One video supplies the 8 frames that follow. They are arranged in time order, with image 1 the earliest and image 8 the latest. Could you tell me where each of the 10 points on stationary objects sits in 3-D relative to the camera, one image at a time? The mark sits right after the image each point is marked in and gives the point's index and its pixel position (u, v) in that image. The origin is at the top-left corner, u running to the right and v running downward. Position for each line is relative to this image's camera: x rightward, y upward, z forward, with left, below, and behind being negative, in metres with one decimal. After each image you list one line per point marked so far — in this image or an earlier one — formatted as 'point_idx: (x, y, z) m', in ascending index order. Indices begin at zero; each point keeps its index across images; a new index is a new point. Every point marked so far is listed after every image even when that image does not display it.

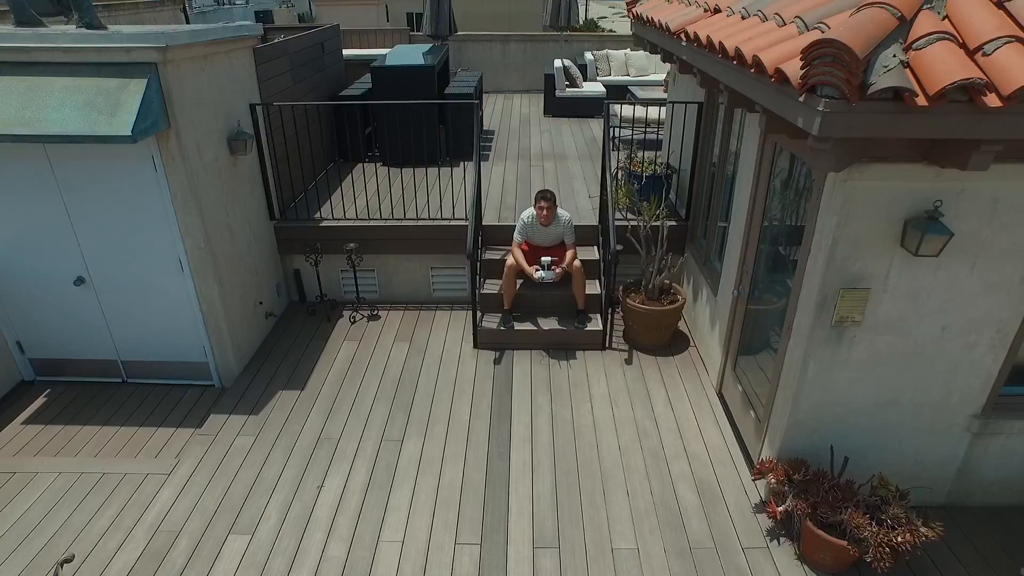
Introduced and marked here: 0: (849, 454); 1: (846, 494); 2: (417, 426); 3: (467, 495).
0: (+1.6, -0.8, +2.6) m
1: (+1.5, -0.9, +2.5) m
2: (-0.6, -0.8, +3.3) m
3: (-0.2, -1.1, +2.9) m
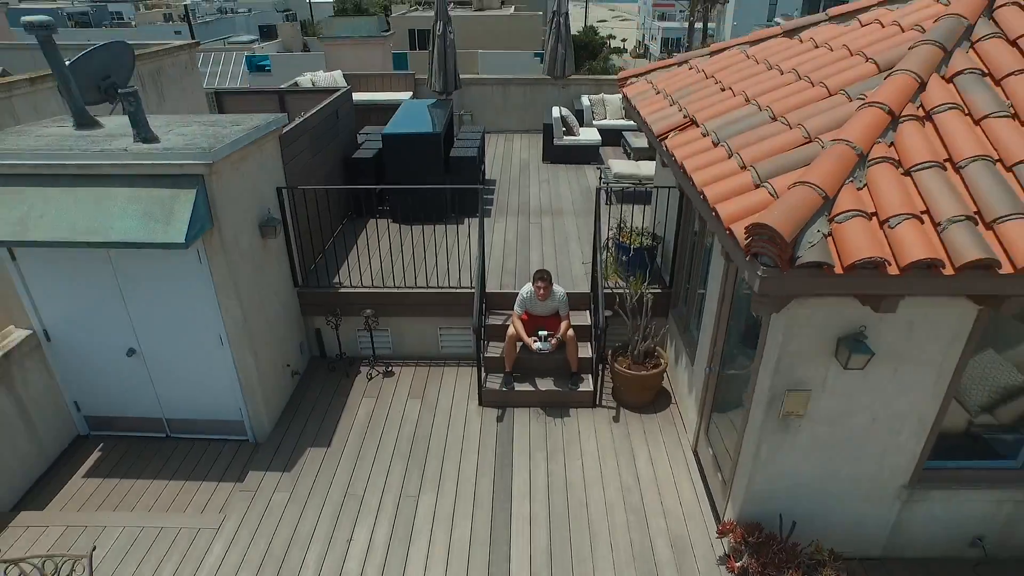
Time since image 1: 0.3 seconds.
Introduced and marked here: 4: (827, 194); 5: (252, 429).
0: (+1.6, -1.3, +3.1) m
1: (+1.5, -1.4, +2.9) m
2: (-0.5, -1.3, +3.8) m
3: (-0.2, -1.6, +3.3) m
4: (+1.3, +0.4, +2.3) m
5: (-2.0, -1.0, +4.1) m
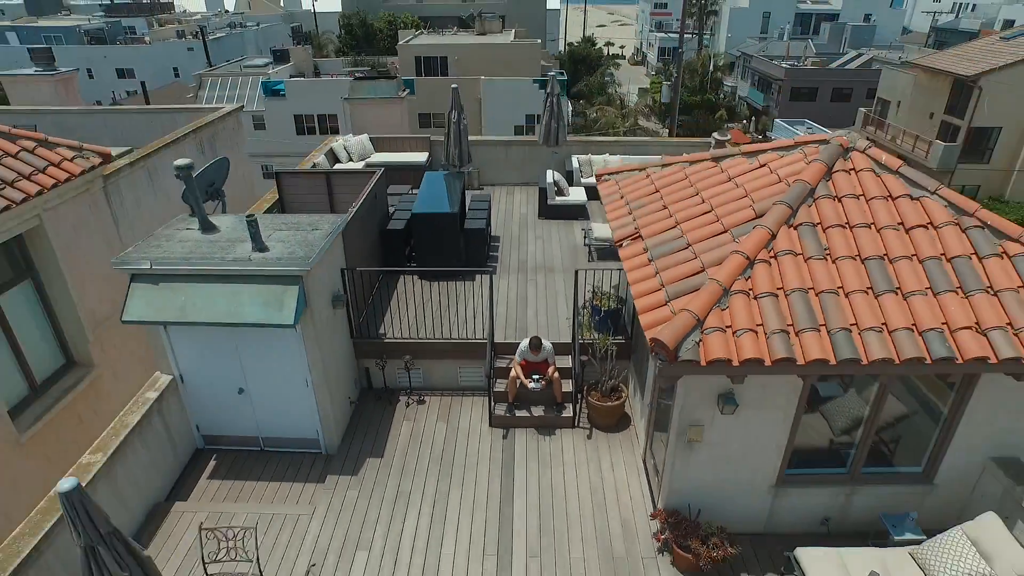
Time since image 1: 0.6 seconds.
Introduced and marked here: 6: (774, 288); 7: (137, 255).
0: (+1.6, -1.9, +4.7) m
1: (+1.5, -2.0, +4.6) m
2: (-0.5, -1.9, +5.4) m
3: (-0.2, -2.2, +5.0) m
4: (+1.3, -0.2, +3.9) m
5: (-2.0, -1.6, +5.7) m
6: (+2.0, +0.1, +4.1) m
7: (-3.5, +0.3, +5.2) m
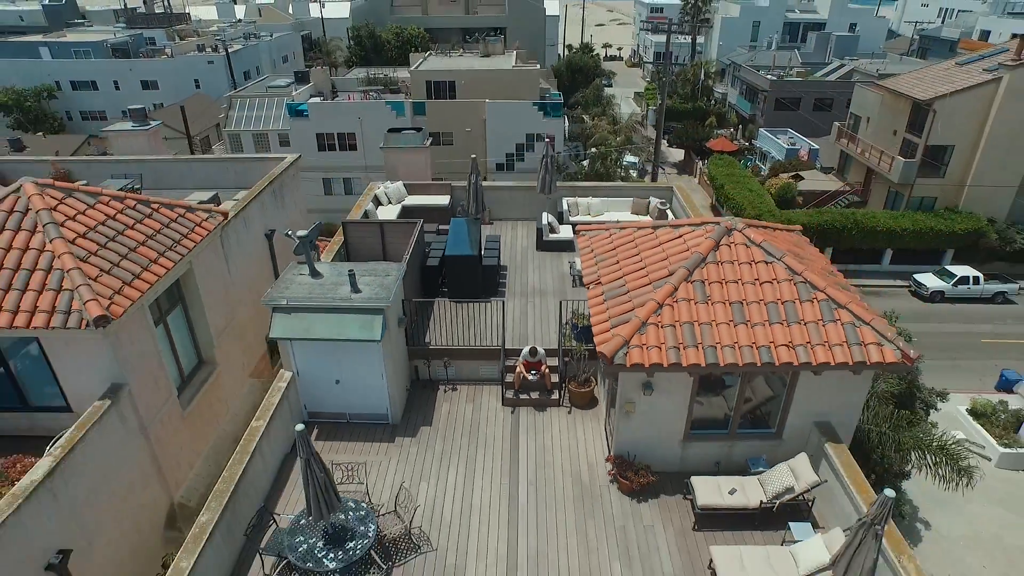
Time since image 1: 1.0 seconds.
0: (+1.7, -2.3, +7.5) m
1: (+1.6, -2.4, +7.4) m
2: (-0.4, -2.3, +8.2) m
3: (-0.1, -2.6, +7.8) m
4: (+1.4, -0.6, +6.7) m
5: (-1.9, -2.0, +8.5) m
6: (+2.1, -0.3, +6.9) m
7: (-3.4, -0.1, +8.0) m
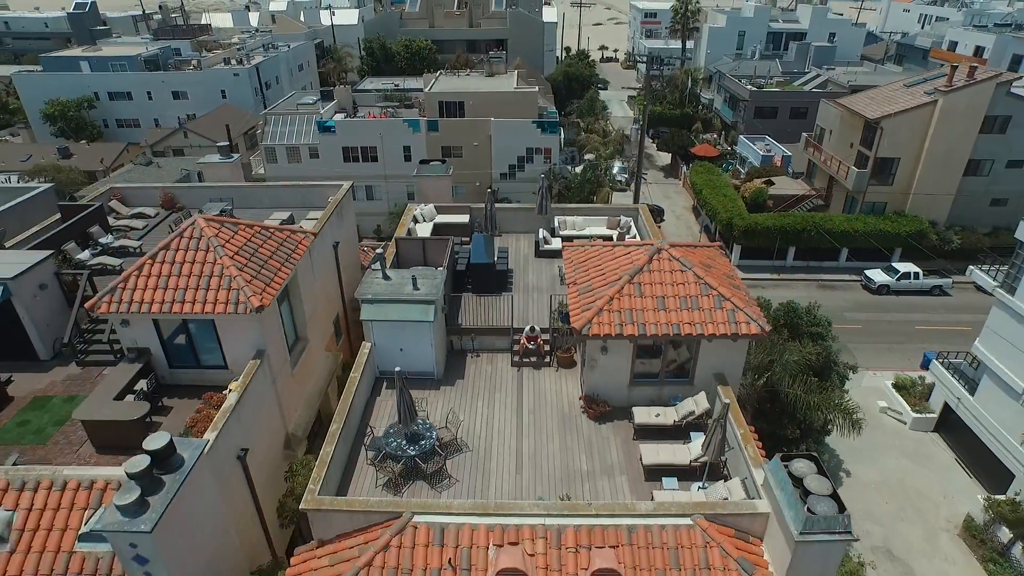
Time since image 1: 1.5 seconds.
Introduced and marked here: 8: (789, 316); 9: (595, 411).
0: (+1.9, -2.3, +11.7) m
1: (+1.8, -2.4, +11.5) m
2: (-0.3, -2.3, +12.4) m
3: (0.0, -2.5, +11.9) m
4: (+1.6, -0.6, +10.8) m
5: (-1.7, -2.0, +12.7) m
6: (+2.2, -0.3, +11.0) m
7: (-3.3, -0.1, +12.1) m
8: (+9.7, -1.0, +19.1) m
9: (+1.7, -2.5, +11.4) m
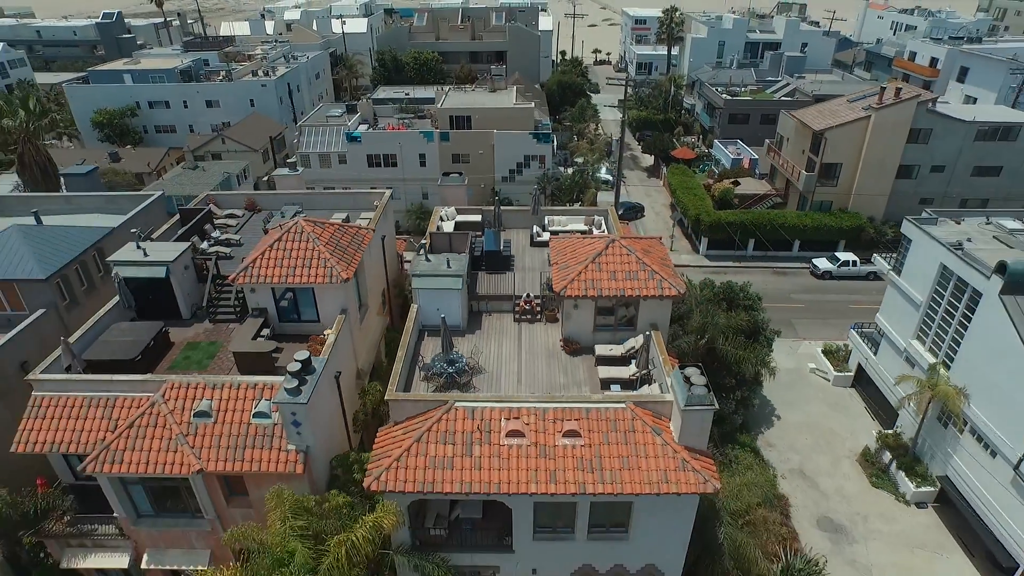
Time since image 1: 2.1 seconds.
0: (+1.9, -1.6, +17.2) m
1: (+1.8, -1.7, +17.1) m
2: (-0.2, -1.6, +18.0) m
3: (+0.1, -1.9, +17.5) m
4: (+1.6, +0.1, +16.4) m
5: (-1.7, -1.3, +18.2) m
6: (+2.3, +0.3, +16.6) m
7: (-3.2, +0.6, +17.6) m
8: (+9.8, -0.2, +24.7) m
9: (+1.8, -1.8, +17.0) m
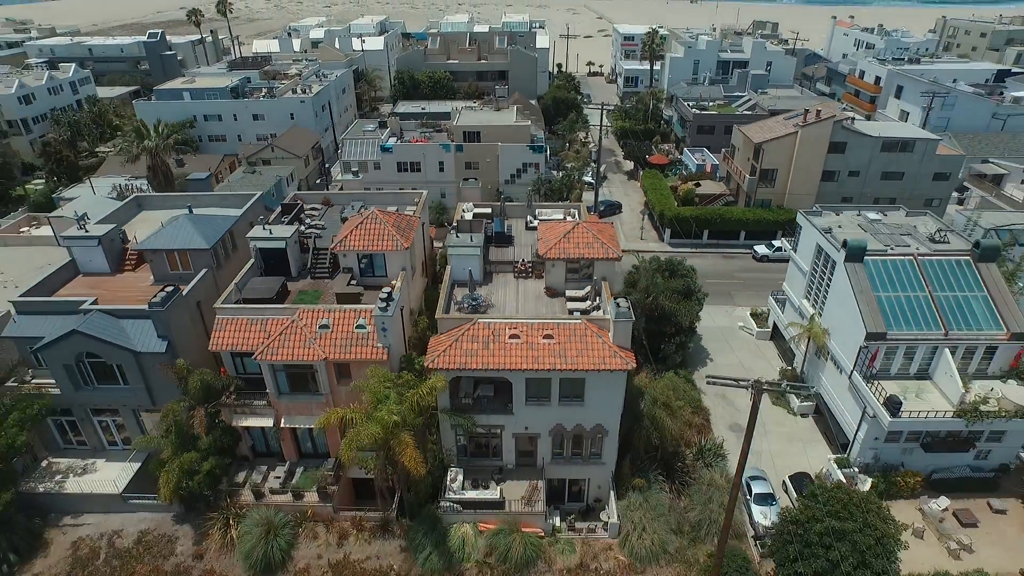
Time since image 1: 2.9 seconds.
0: (+2.0, 0.0, +26.4) m
1: (+1.8, -0.1, +26.3) m
2: (-0.2, 0.0, +27.1) m
3: (+0.1, -0.3, +26.7) m
4: (+1.7, +1.7, +25.5) m
5: (-1.6, +0.3, +27.4) m
6: (+2.3, +1.9, +25.7) m
7: (-3.2, +2.2, +26.8) m
8: (+9.8, +1.4, +33.8) m
9: (+1.8, -0.2, +26.1) m
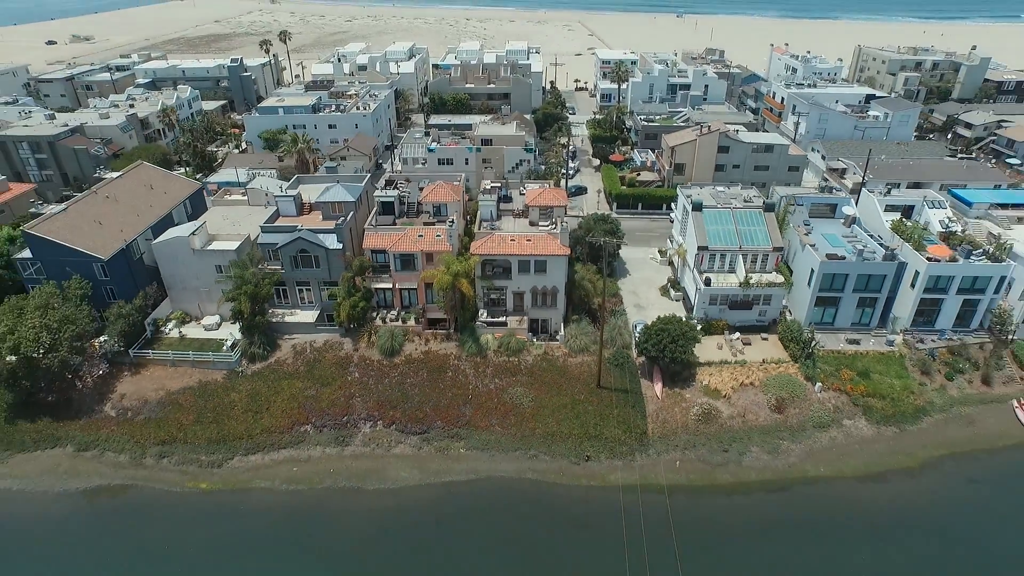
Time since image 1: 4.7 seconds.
0: (+1.9, +6.0, +50.4) m
1: (+1.8, +5.9, +50.3) m
2: (-0.2, +6.0, +51.1) m
3: (+0.1, +5.8, +50.7) m
4: (+1.6, +7.7, +49.6) m
5: (-1.7, +6.3, +51.4) m
6: (+2.3, +8.0, +49.7) m
7: (-3.2, +8.2, +50.8) m
8: (+9.8, +7.4, +57.9) m
9: (+1.8, +5.8, +50.2) m
